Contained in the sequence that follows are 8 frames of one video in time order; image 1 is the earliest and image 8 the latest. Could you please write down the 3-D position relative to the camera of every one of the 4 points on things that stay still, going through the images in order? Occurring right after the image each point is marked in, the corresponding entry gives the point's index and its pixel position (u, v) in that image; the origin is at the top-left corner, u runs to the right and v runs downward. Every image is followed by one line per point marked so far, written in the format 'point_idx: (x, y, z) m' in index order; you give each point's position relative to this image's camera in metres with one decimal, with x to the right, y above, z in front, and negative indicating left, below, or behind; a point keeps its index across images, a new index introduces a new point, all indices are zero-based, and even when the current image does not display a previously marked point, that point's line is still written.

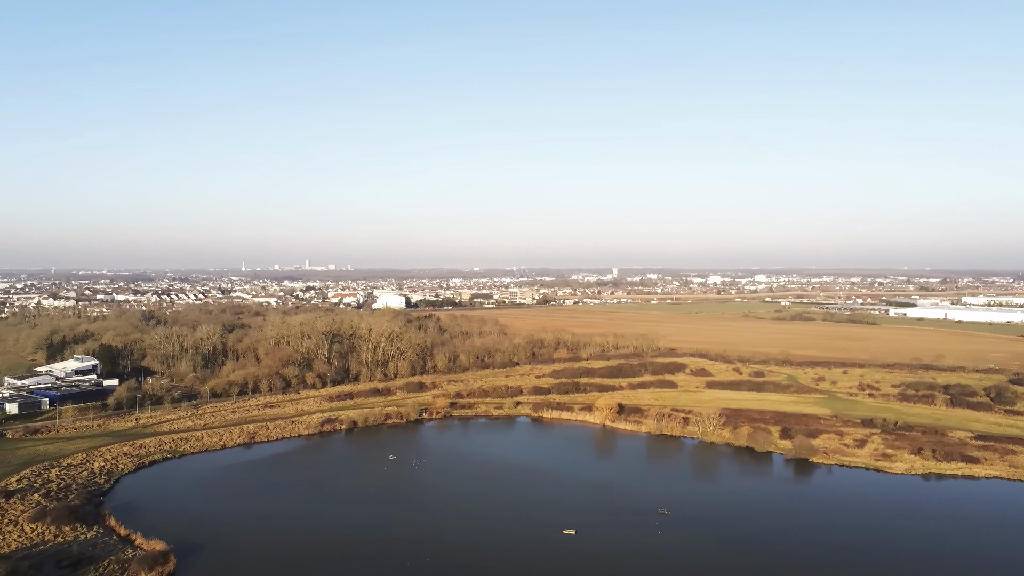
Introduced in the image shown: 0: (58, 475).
0: (-14.0, -5.7, +19.2) m
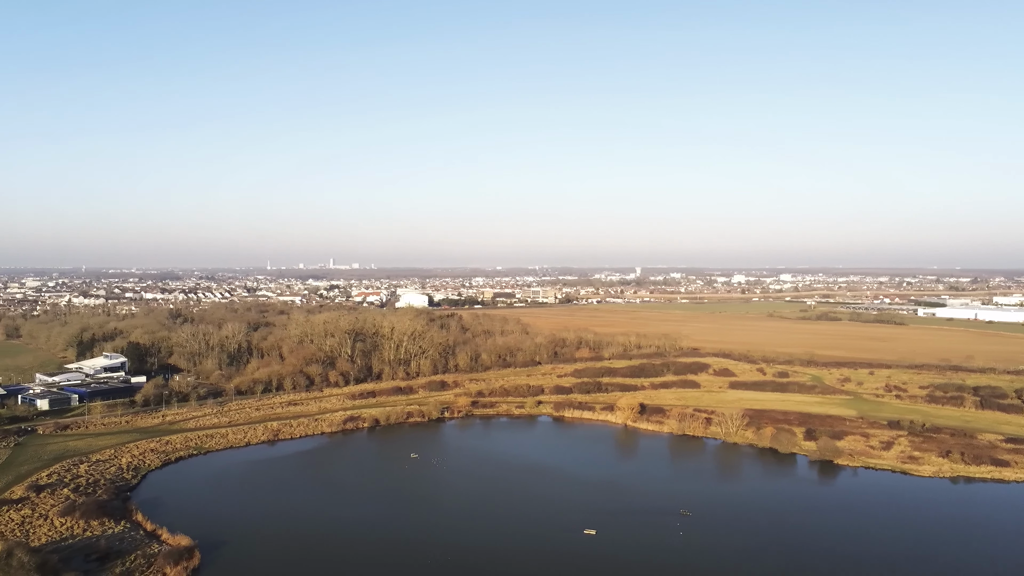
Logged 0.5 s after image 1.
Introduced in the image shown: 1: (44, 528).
0: (-13.3, -5.7, +19.5) m
1: (-11.5, -5.9, +15.4) m
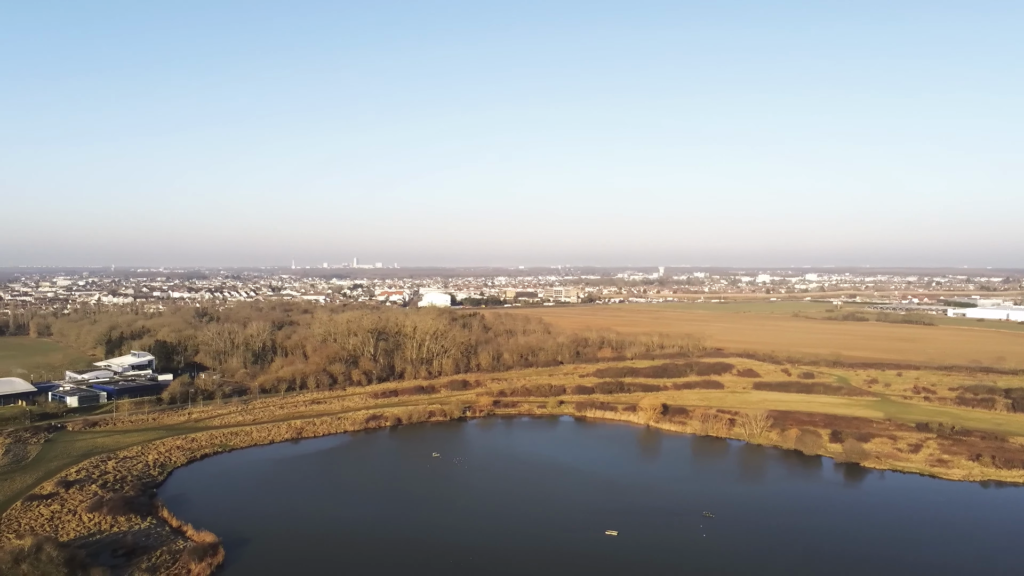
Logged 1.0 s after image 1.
0: (-12.6, -5.7, +19.8) m
1: (-11.0, -5.8, +15.6) m
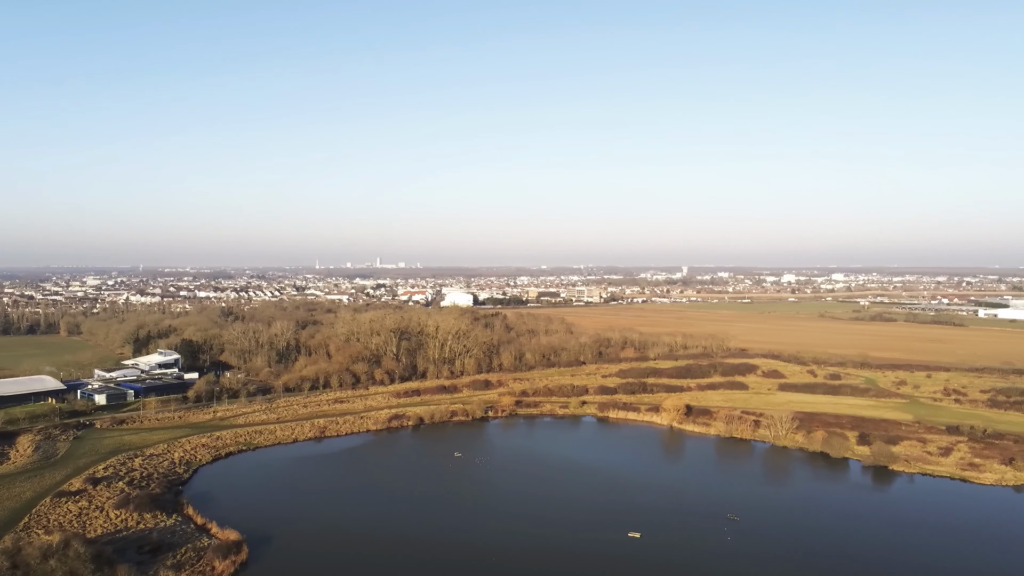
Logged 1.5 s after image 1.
0: (-11.9, -5.6, +20.0) m
1: (-10.4, -5.8, +15.8) m
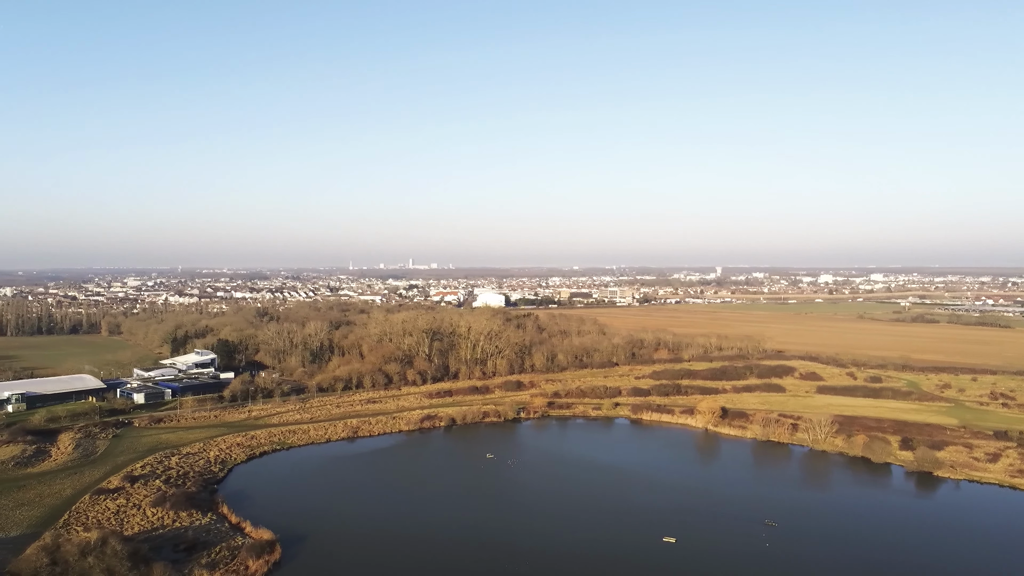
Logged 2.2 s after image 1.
0: (-10.8, -5.6, +20.3) m
1: (-9.5, -5.8, +15.9) m
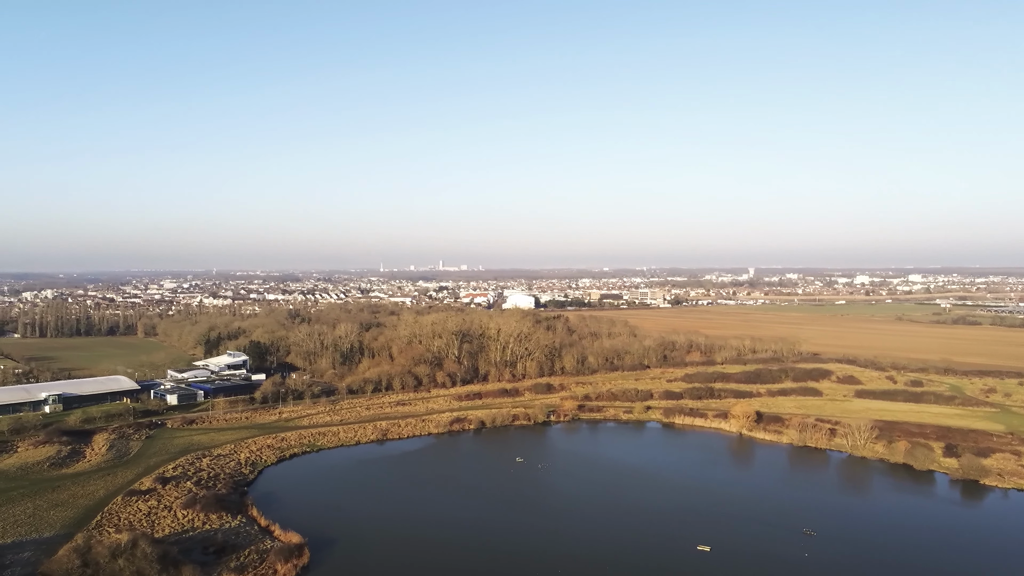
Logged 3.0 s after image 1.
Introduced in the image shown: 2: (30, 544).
0: (-9.9, -5.7, +20.3) m
1: (-8.8, -5.9, +15.9) m
2: (-10.1, -5.4, +13.2) m
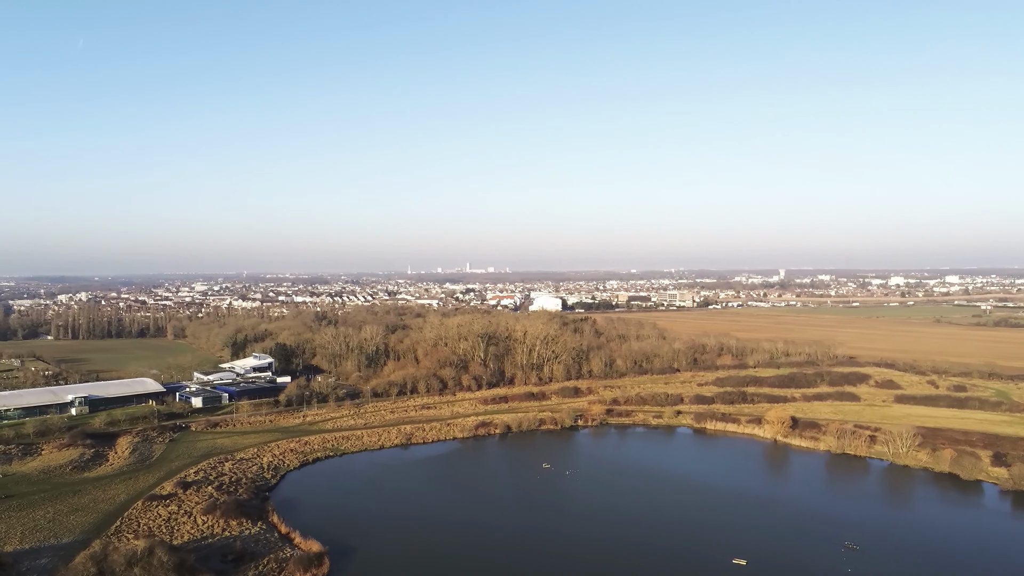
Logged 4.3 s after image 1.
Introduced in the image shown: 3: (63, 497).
0: (-9.0, -5.8, +20.2) m
1: (-8.1, -5.9, +15.7) m
2: (-9.6, -5.4, +13.0) m
3: (-11.6, -5.4, +16.2) m
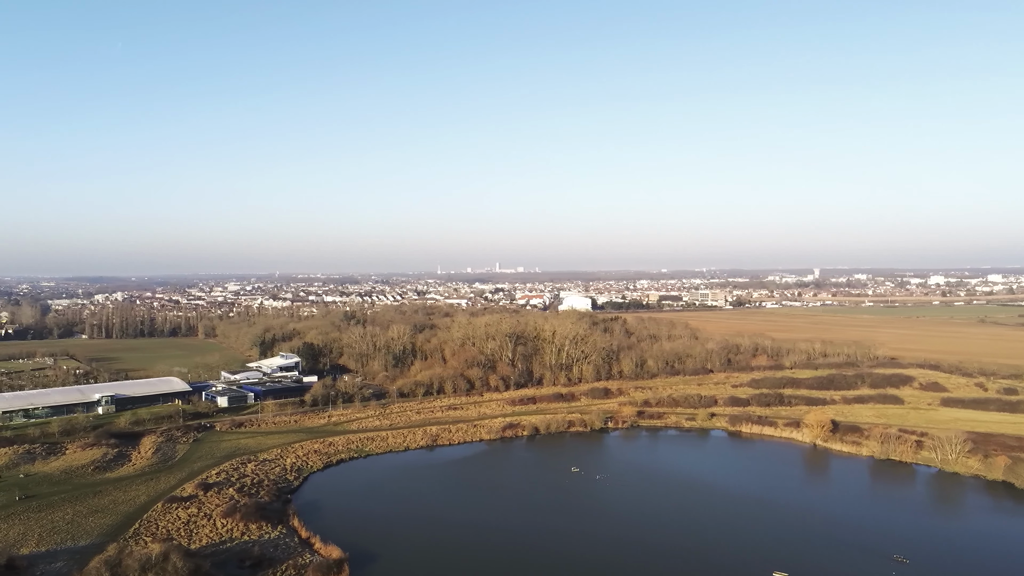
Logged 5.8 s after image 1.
0: (-8.2, -5.8, +20.0) m
1: (-7.5, -5.9, +15.5) m
2: (-9.2, -5.4, +12.8) m
3: (-10.9, -5.4, +16.1) m
